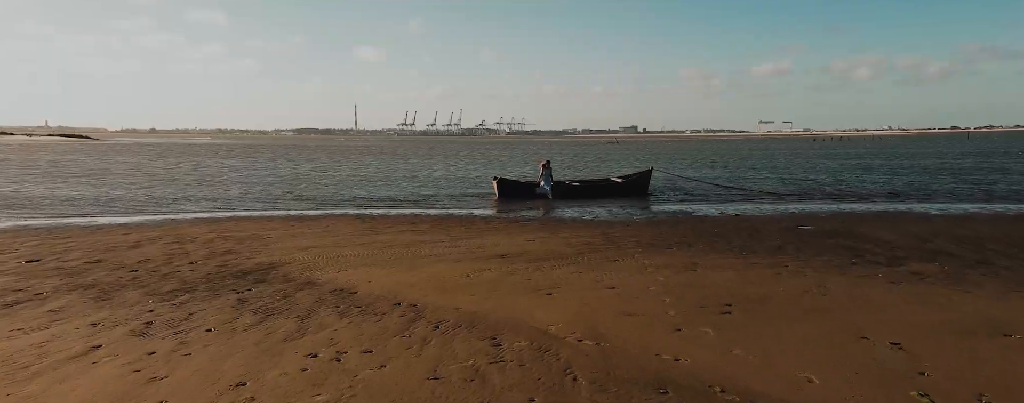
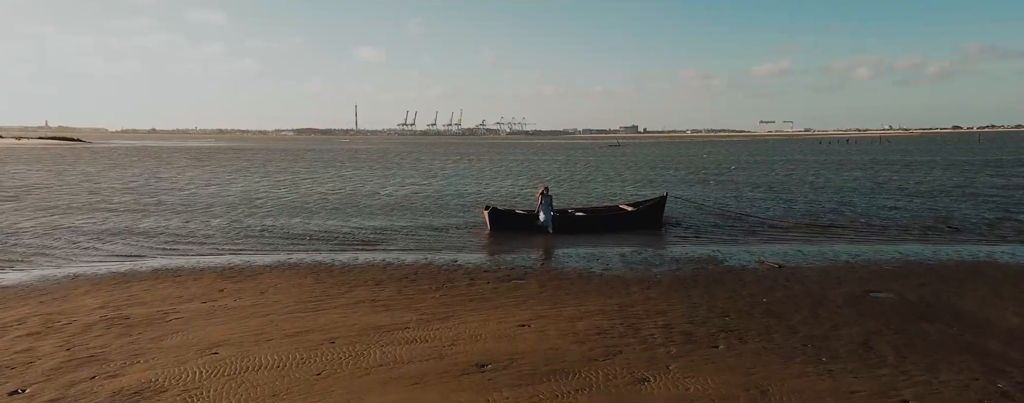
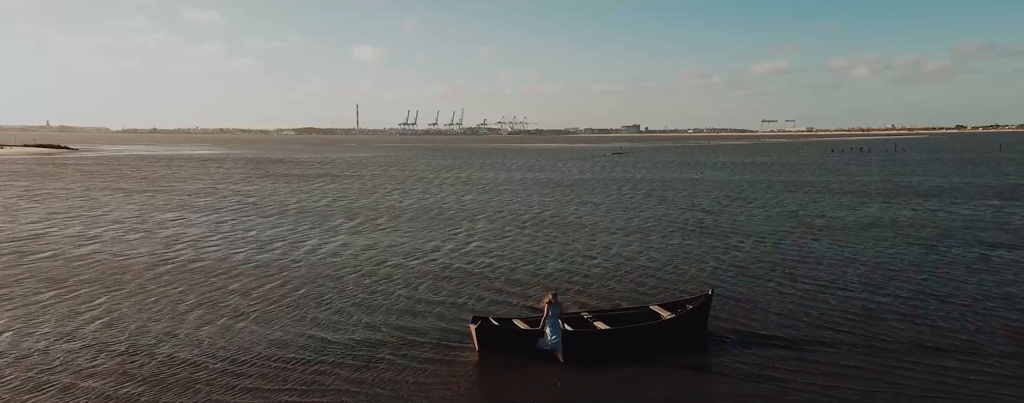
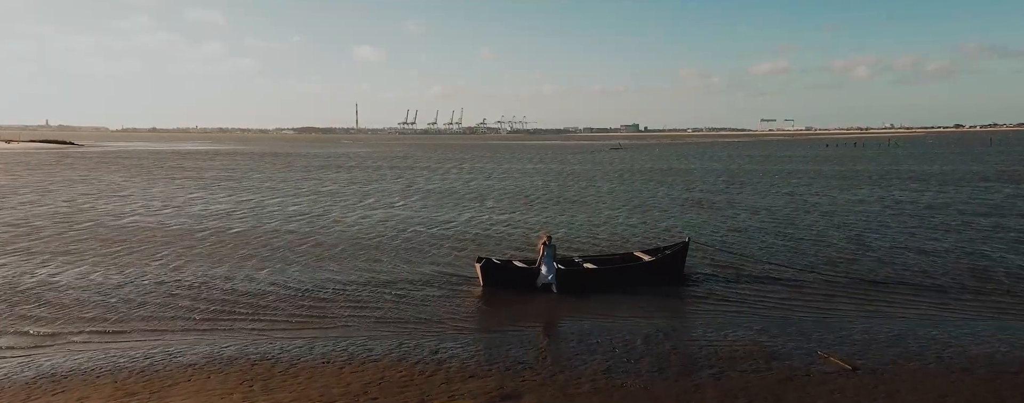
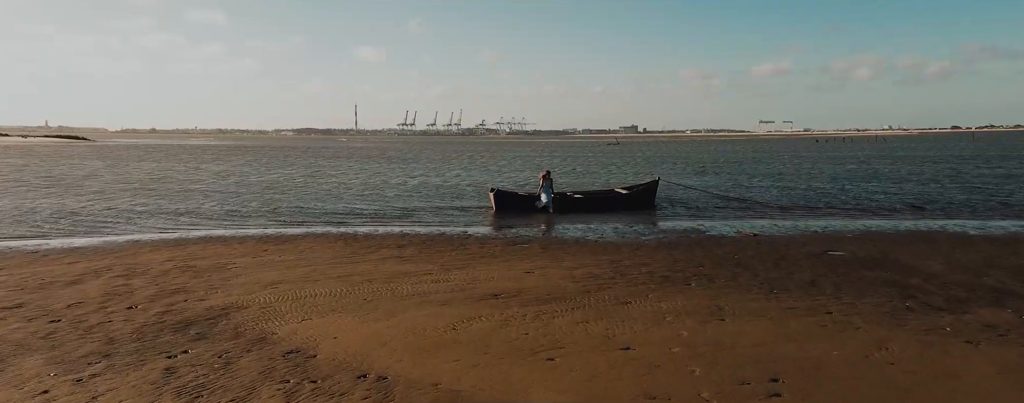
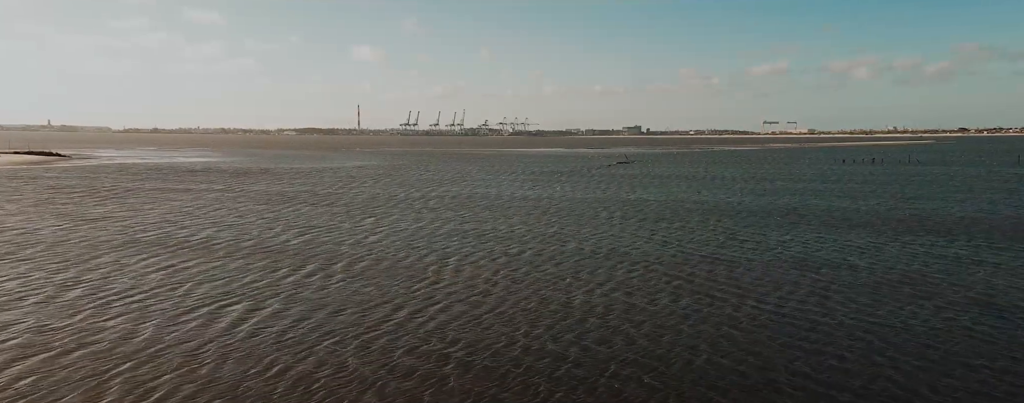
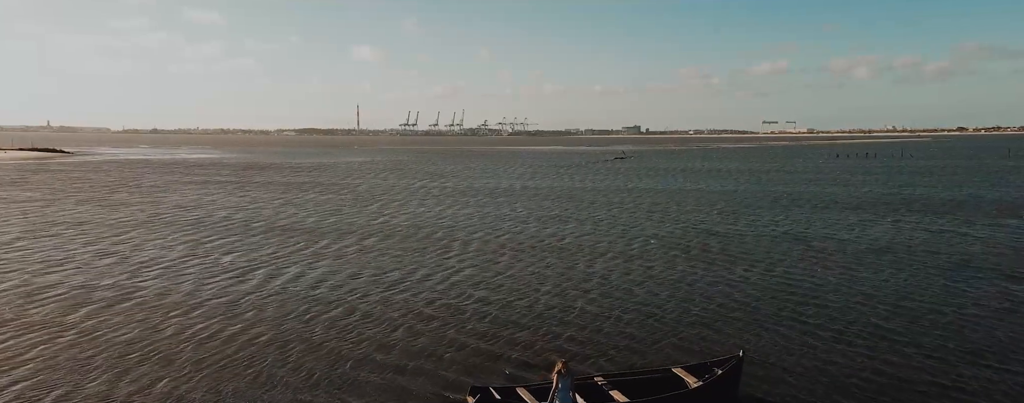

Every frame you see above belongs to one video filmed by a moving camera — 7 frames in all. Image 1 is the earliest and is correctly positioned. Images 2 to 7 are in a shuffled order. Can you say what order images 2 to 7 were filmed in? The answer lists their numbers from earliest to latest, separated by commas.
5, 2, 4, 3, 7, 6
